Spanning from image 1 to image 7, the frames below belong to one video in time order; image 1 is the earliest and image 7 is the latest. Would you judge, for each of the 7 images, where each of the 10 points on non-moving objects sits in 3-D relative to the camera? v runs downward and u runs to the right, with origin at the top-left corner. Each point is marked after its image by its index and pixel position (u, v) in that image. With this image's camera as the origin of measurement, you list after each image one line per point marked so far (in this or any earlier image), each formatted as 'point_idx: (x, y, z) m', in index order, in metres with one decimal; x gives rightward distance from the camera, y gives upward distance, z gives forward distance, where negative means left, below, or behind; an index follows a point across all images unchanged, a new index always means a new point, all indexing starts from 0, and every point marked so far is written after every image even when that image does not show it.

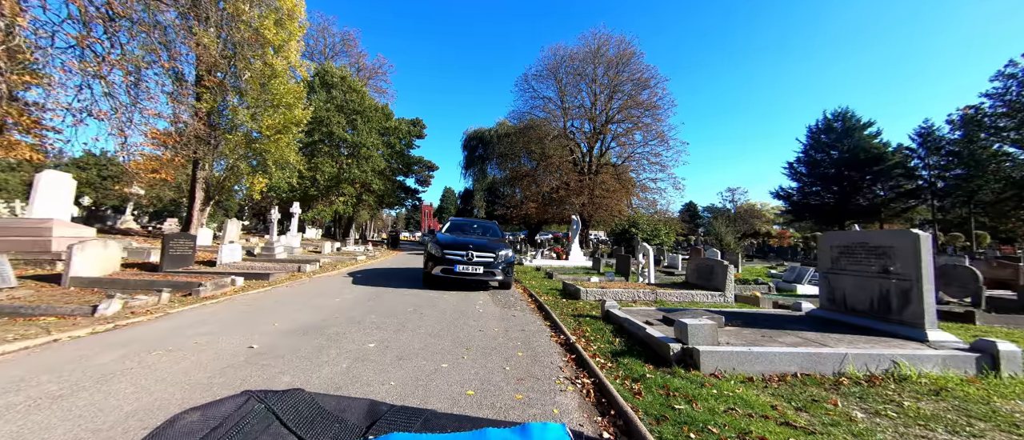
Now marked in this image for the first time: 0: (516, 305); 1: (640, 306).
0: (+0.1, -2.0, +8.0) m
1: (+3.0, -2.0, +7.8) m
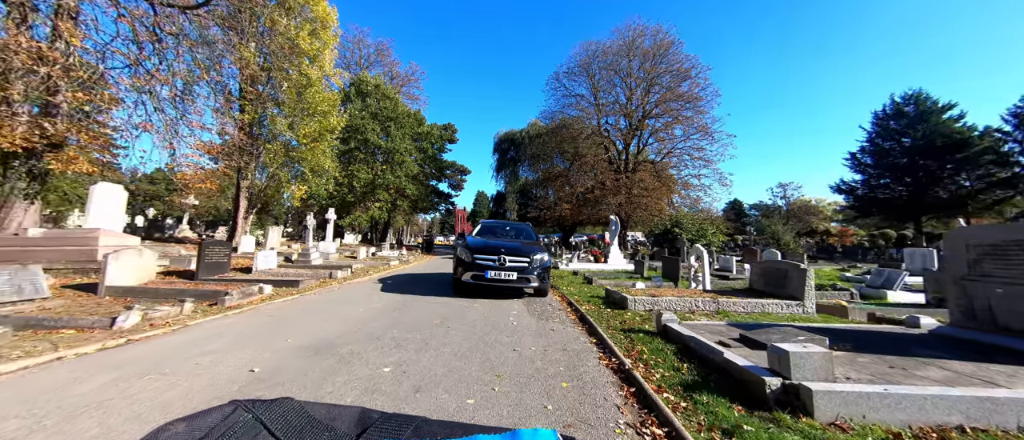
0: (+0.9, -2.0, +7.1) m
1: (+3.8, -2.0, +6.6) m
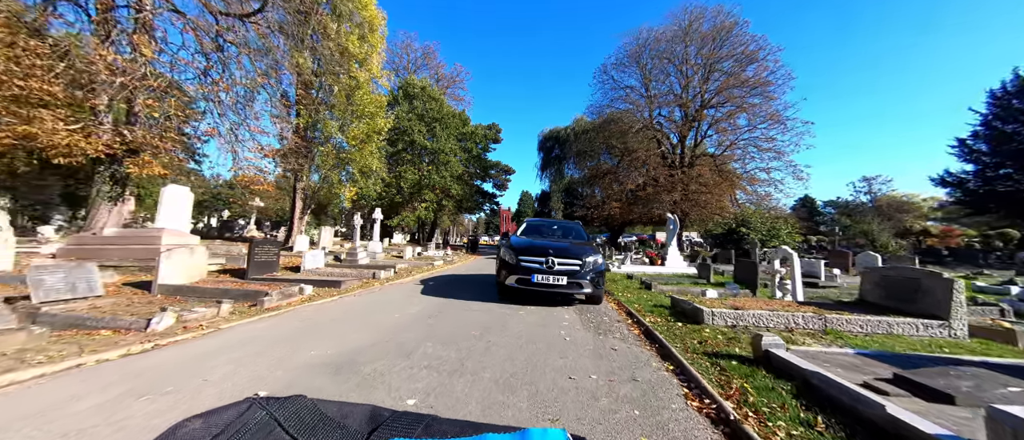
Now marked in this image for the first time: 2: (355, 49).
0: (+1.9, -2.0, +6.0) m
1: (+4.6, -1.9, +5.1) m
2: (-8.8, +9.6, +18.6) m
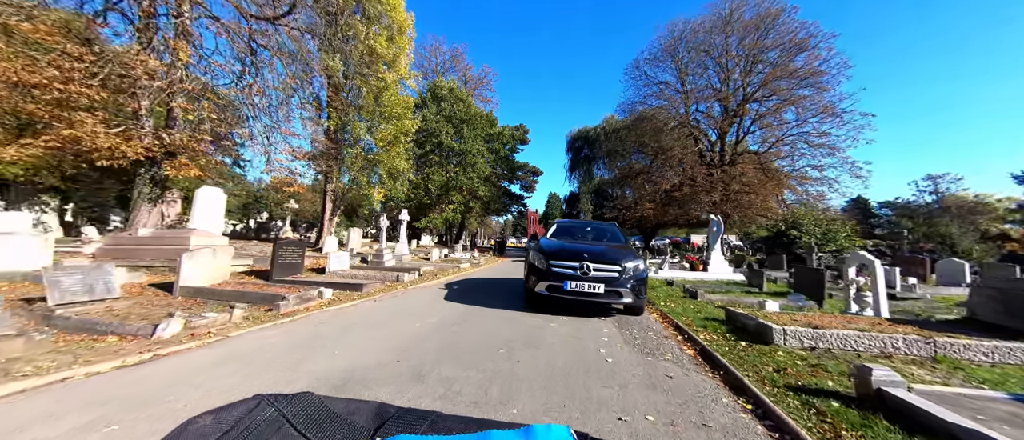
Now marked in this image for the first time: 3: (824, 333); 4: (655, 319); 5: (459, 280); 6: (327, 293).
0: (+2.3, -2.0, +5.1) m
1: (+5.0, -1.9, +4.0) m
2: (-7.2, +9.5, +18.6) m
3: (+4.8, -1.7, +5.1) m
4: (+3.1, -2.2, +7.2) m
5: (-1.9, -2.2, +12.1) m
6: (-4.1, -1.6, +7.3) m
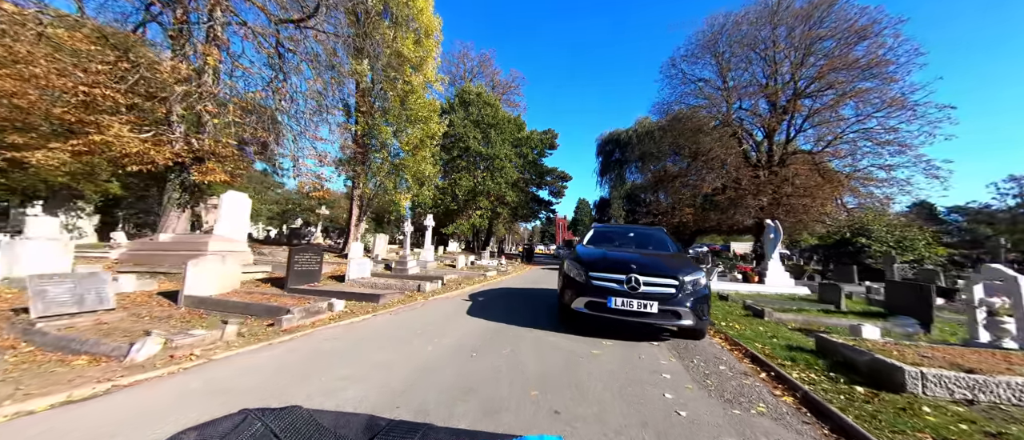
0: (+2.8, -2.0, +3.9) m
1: (+5.4, -1.9, +2.6) m
2: (-5.7, +9.2, +18.4) m
3: (+5.2, -1.8, +3.6) m
4: (+3.7, -2.2, +5.8) m
5: (-0.9, -2.4, +11.2) m
6: (-3.4, -1.7, +6.6) m
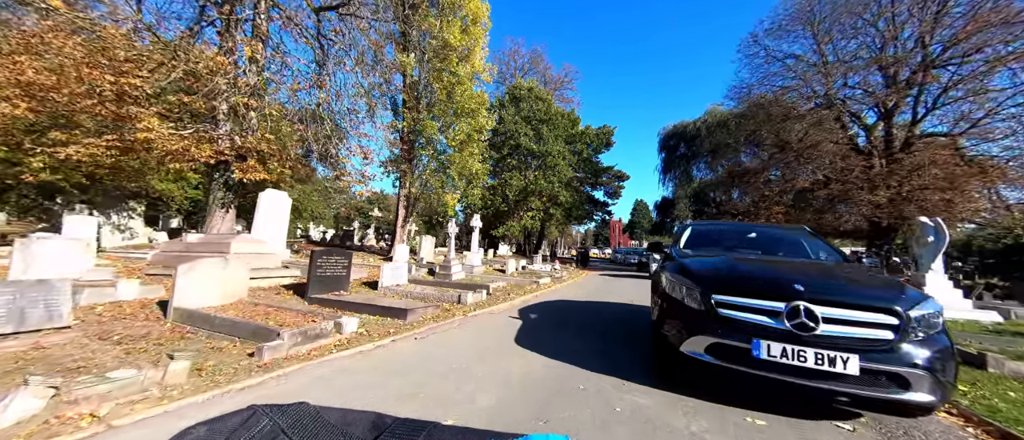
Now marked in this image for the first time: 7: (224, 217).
0: (+3.2, -1.9, +1.5) m
1: (+5.6, -1.7, -0.2) m
2: (-2.9, +9.2, +17.2) m
3: (+5.6, -1.6, +0.9) m
4: (+4.4, -2.1, +3.3) m
5: (+0.8, -2.3, +9.3) m
6: (-2.5, -1.6, +5.1) m
7: (-9.9, +0.1, +11.5) m
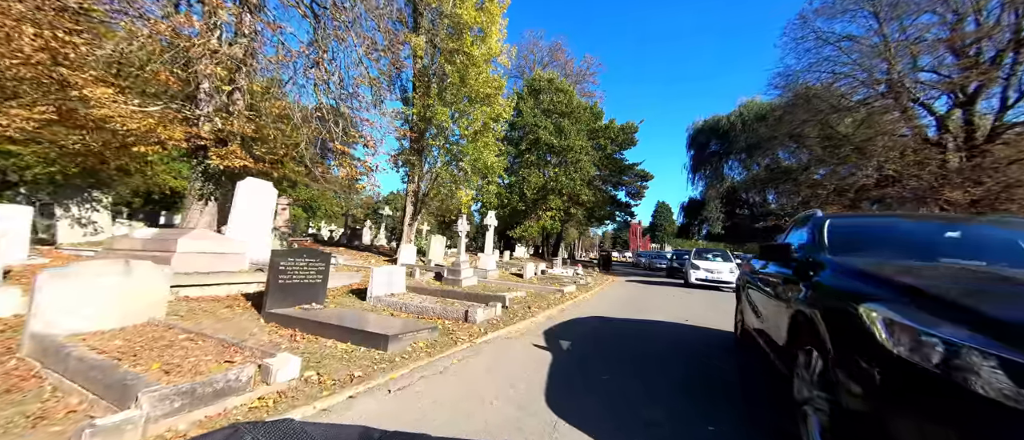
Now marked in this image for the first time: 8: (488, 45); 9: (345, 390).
0: (+3.4, -1.7, -0.6) m
1: (+5.6, -1.6, -2.4) m
2: (-1.9, +9.3, +15.5) m
3: (+5.7, -1.5, -1.3) m
4: (+4.6, -2.0, +1.1) m
5: (+1.2, -2.2, +7.3) m
6: (-2.2, -1.4, +3.3) m
7: (-9.2, +0.3, +10.0) m
8: (-1.2, +8.5, +16.2) m
9: (-1.7, -1.7, +3.4) m
